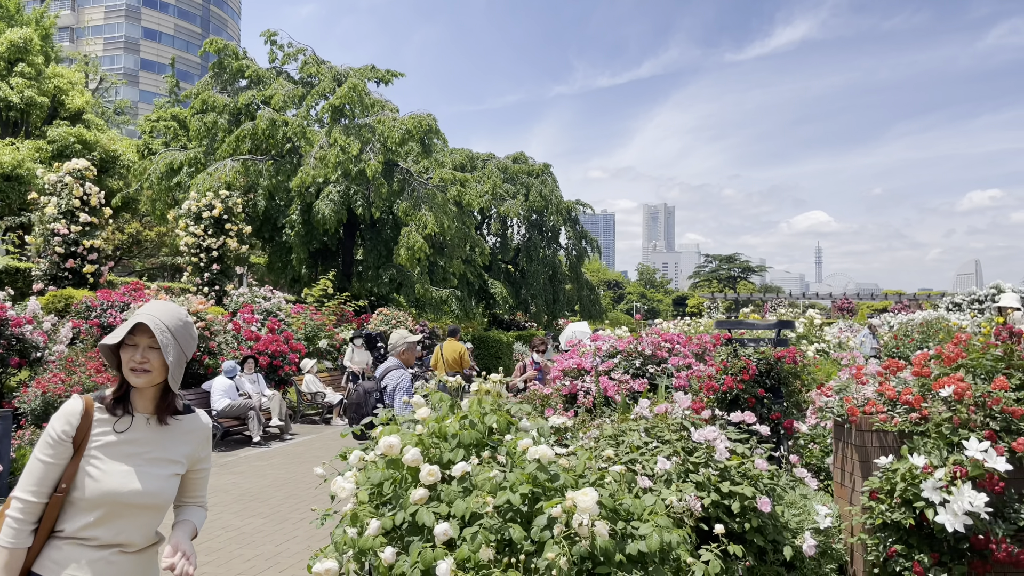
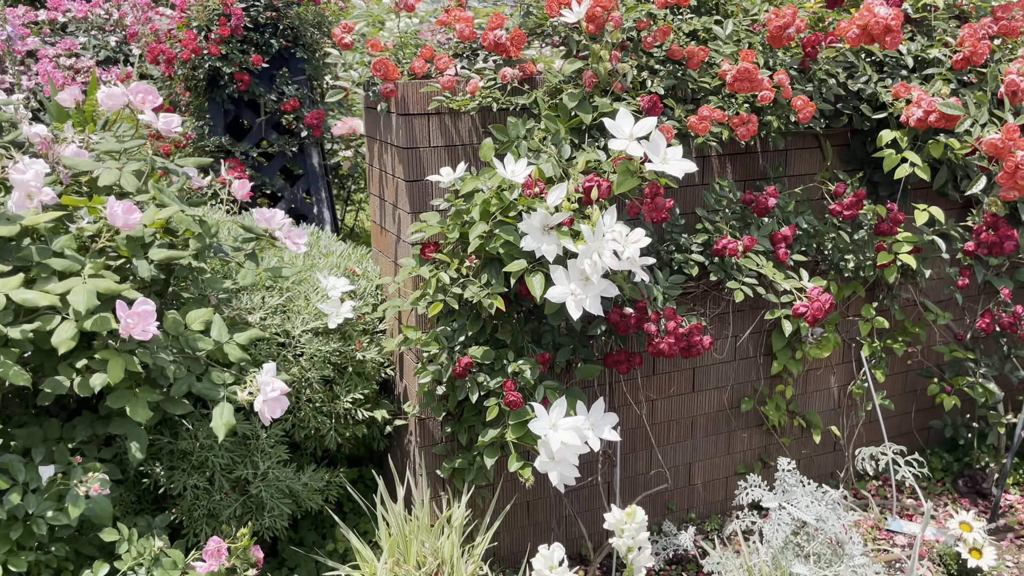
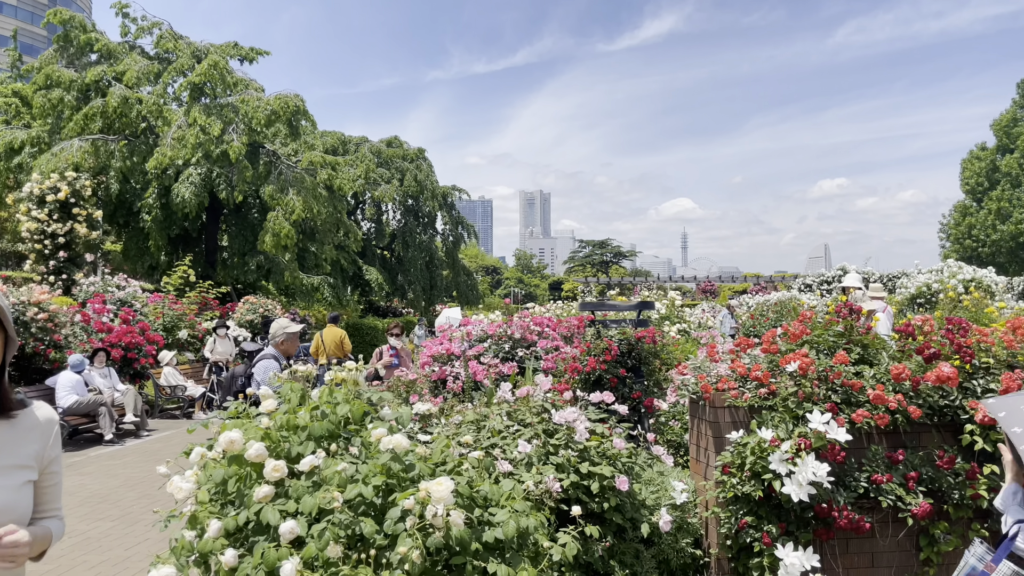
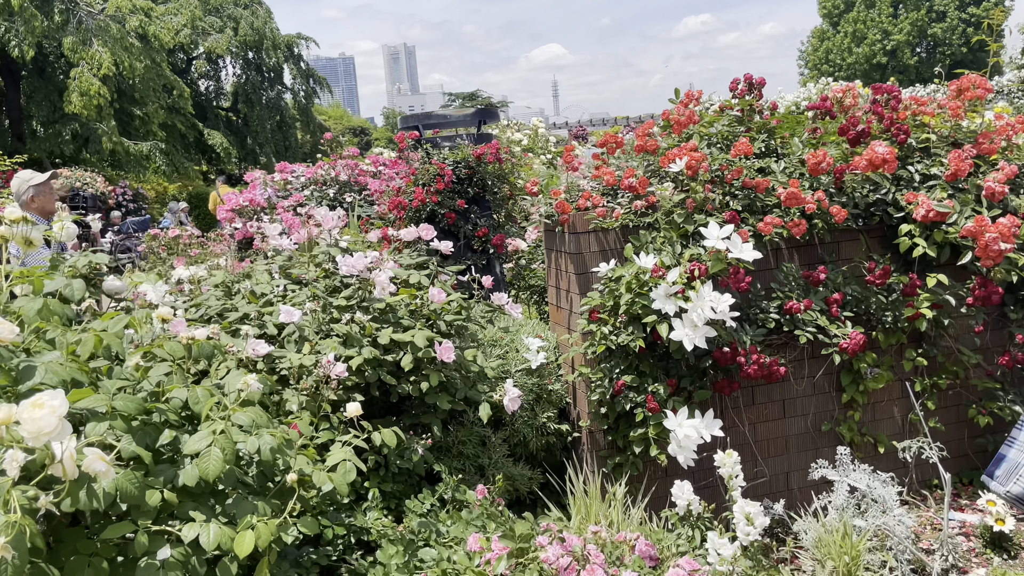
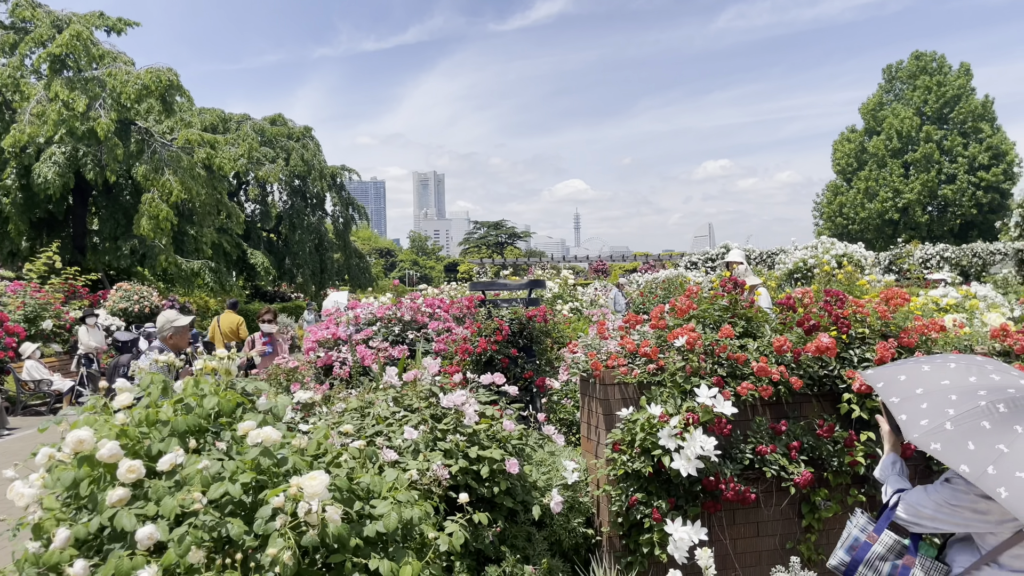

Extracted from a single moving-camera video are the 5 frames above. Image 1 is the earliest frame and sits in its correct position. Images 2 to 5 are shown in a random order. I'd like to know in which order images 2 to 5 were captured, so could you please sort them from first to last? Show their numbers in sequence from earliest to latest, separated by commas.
3, 5, 4, 2
